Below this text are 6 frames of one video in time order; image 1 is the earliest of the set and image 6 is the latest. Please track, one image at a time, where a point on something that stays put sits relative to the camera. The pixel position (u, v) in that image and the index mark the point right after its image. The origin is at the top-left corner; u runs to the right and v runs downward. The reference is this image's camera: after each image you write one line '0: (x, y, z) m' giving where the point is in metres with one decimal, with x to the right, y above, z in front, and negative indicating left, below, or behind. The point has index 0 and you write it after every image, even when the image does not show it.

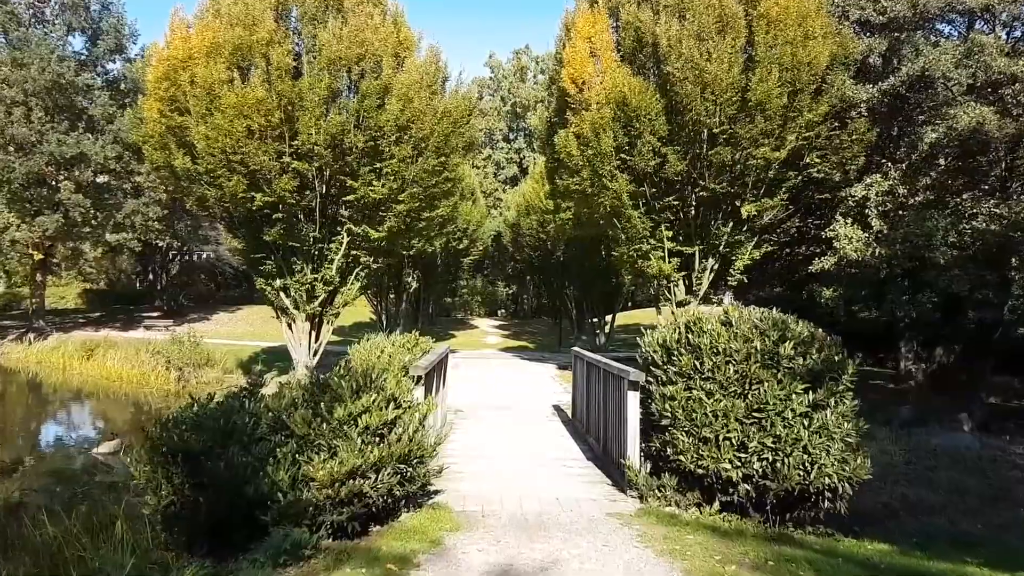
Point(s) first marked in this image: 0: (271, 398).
0: (-1.6, -0.7, +4.6) m
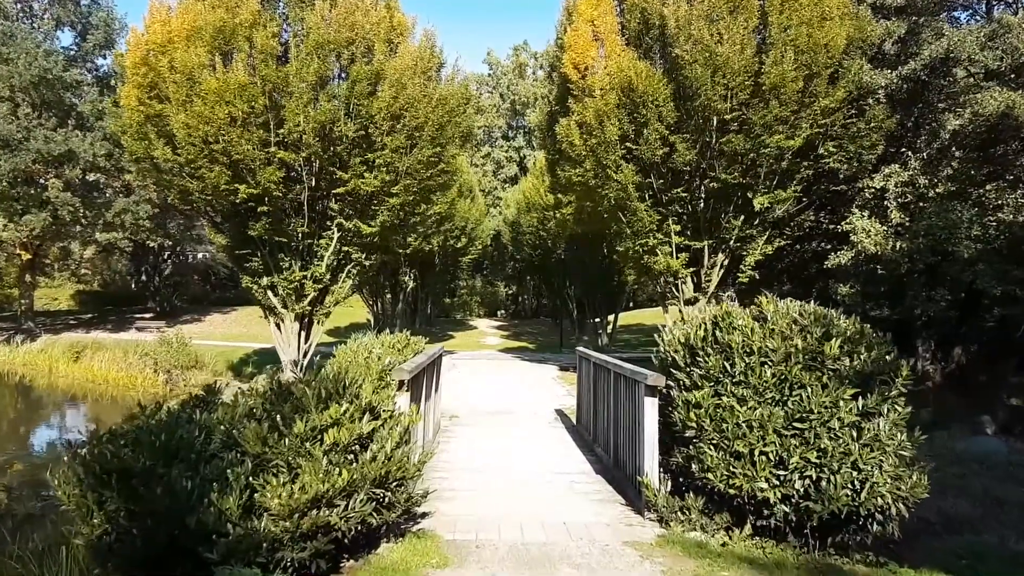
0: (-1.6, -0.7, +3.9) m
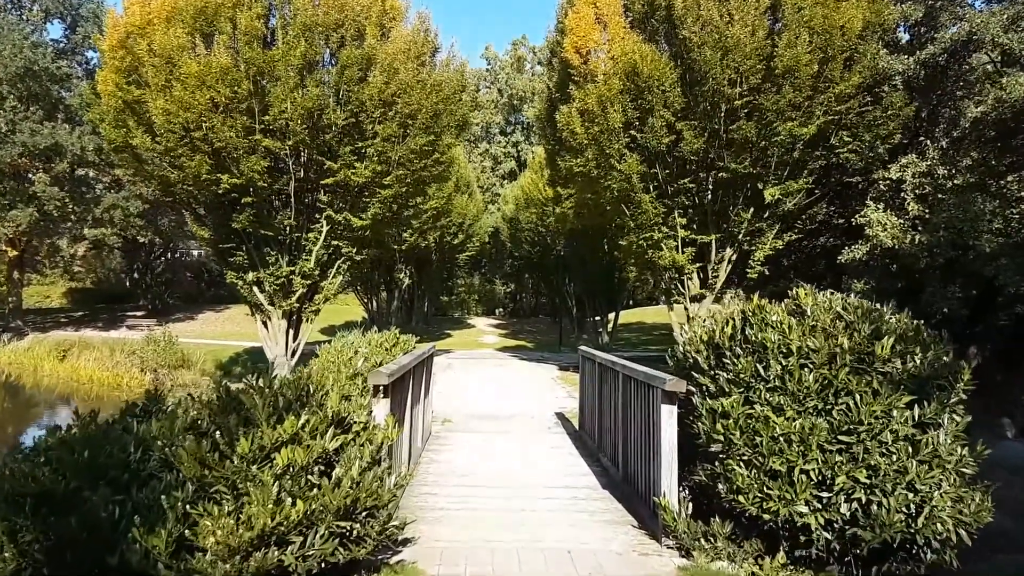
0: (-1.6, -0.6, +3.3) m
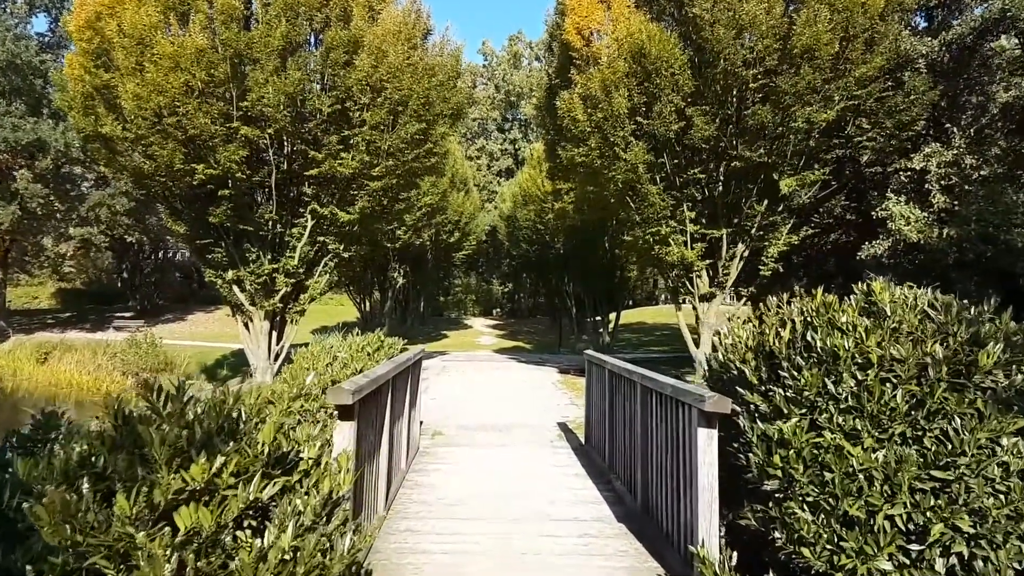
0: (-1.6, -0.6, +2.5) m
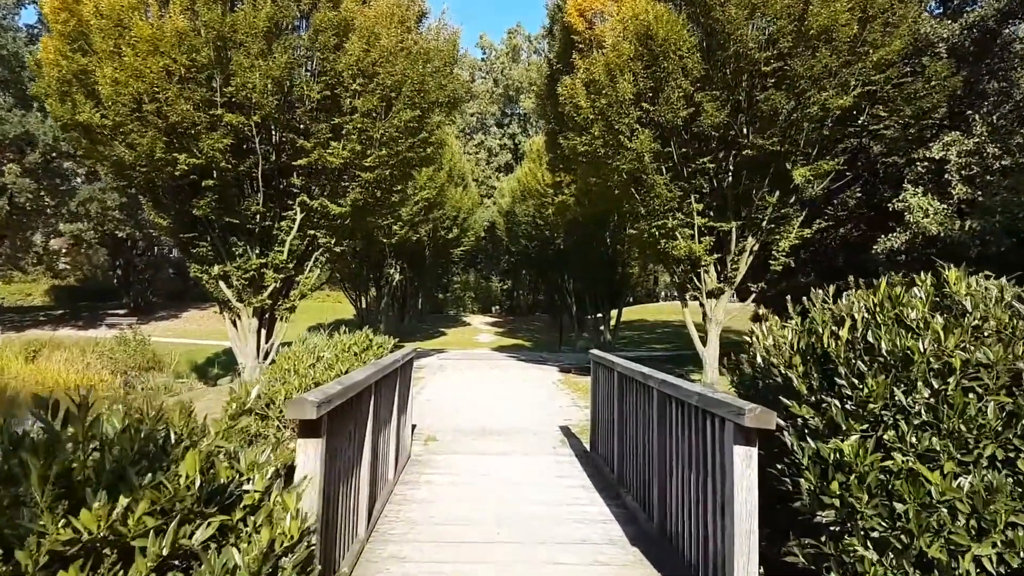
0: (-1.6, -0.5, +1.9) m
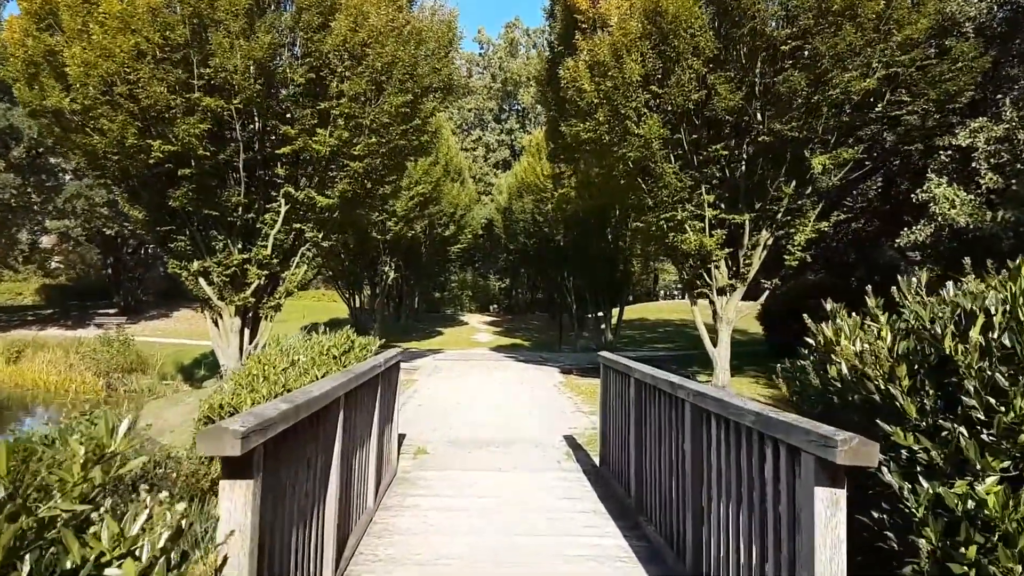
0: (-1.6, -0.5, +1.2) m
